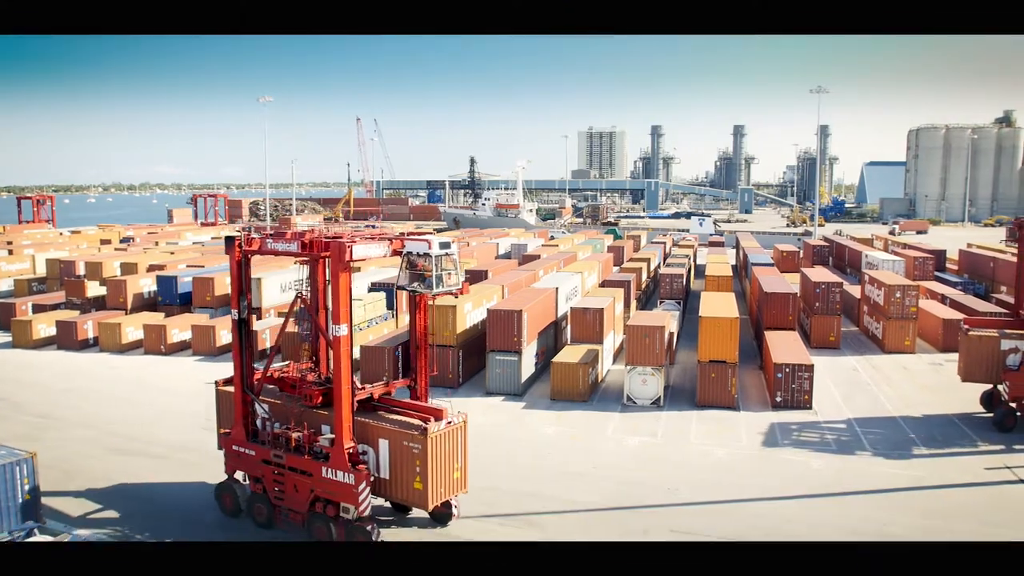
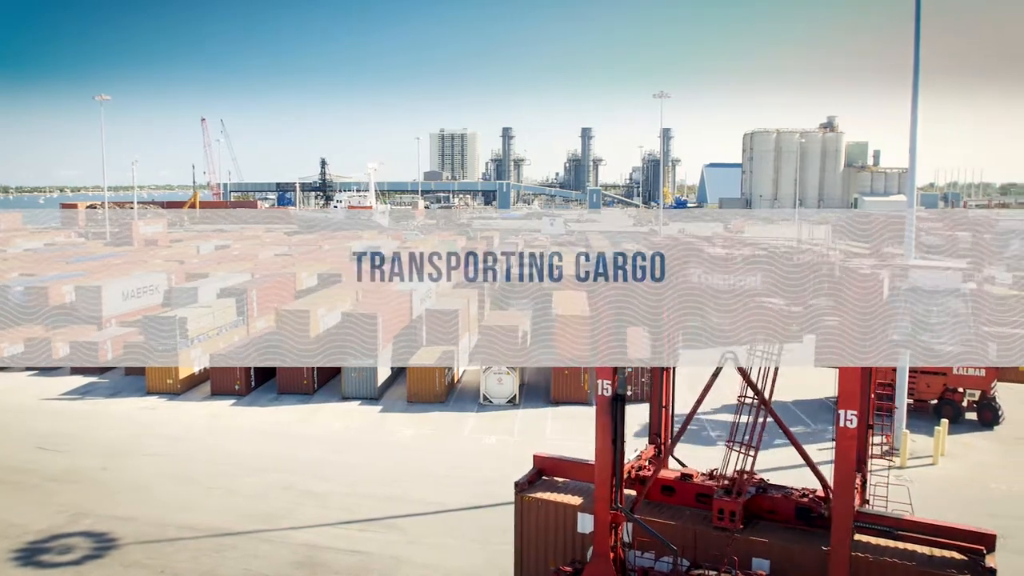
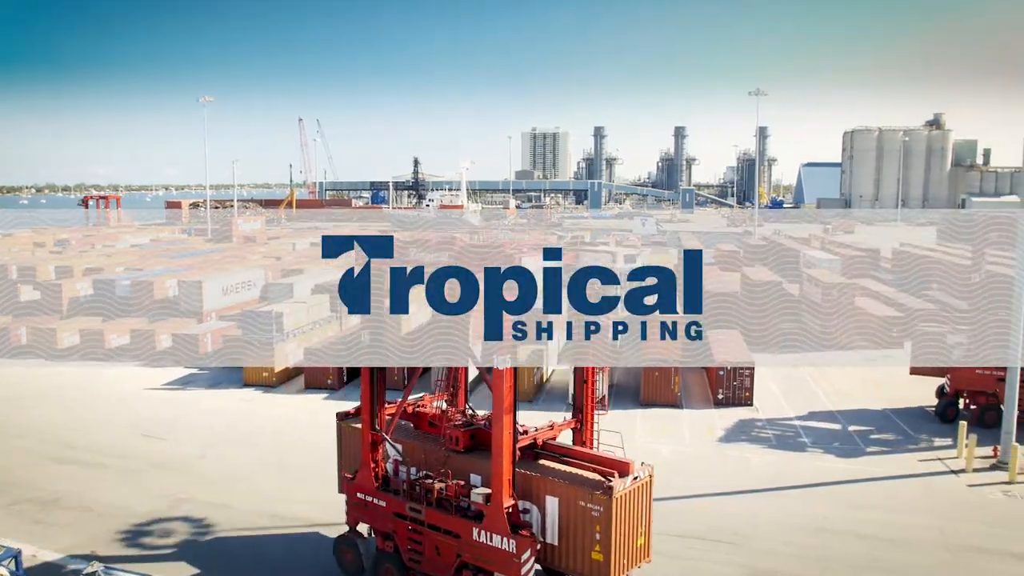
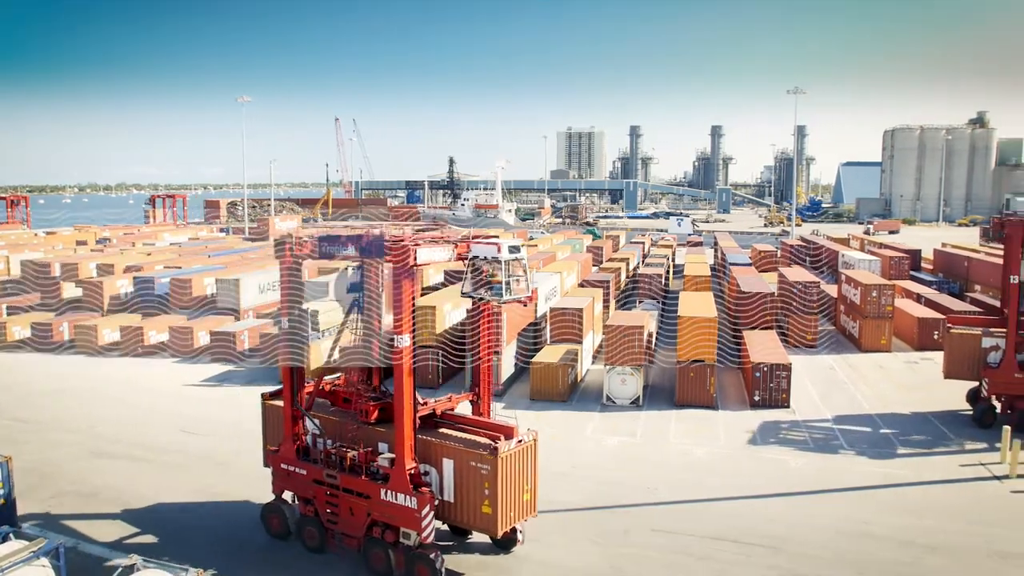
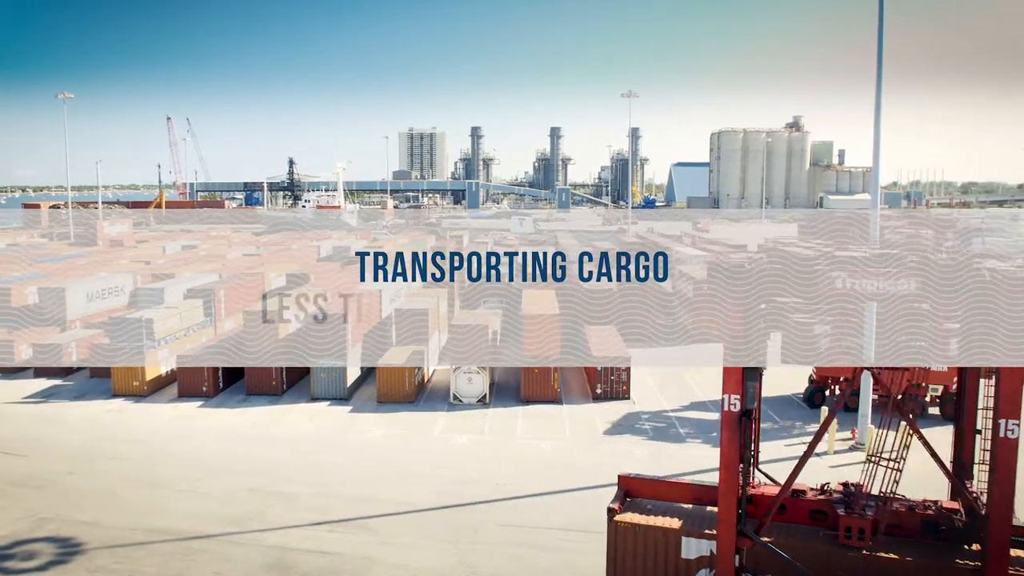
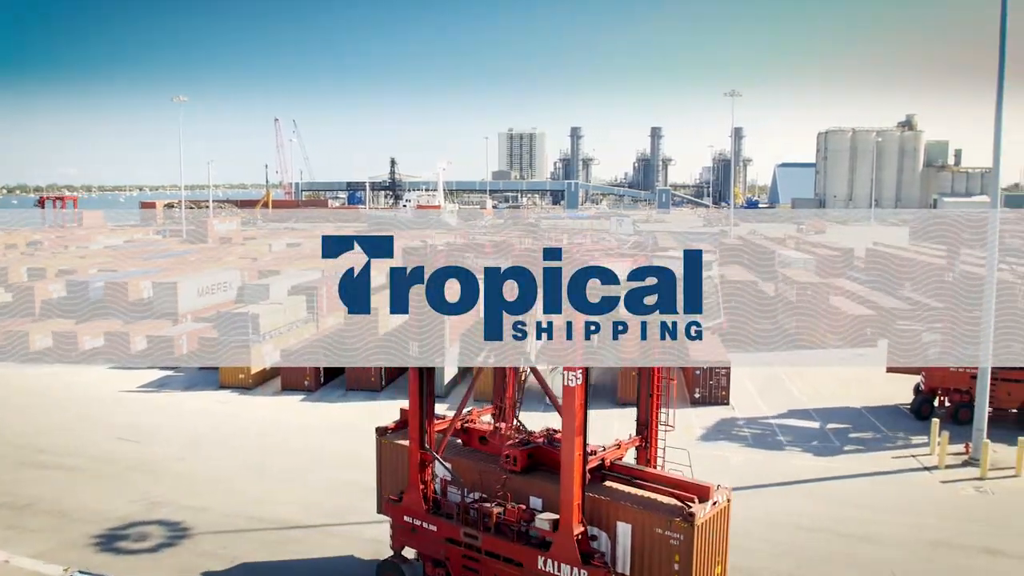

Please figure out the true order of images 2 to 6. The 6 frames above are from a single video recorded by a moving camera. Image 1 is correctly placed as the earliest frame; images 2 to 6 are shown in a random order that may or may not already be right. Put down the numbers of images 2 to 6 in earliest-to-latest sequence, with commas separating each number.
4, 3, 6, 2, 5
